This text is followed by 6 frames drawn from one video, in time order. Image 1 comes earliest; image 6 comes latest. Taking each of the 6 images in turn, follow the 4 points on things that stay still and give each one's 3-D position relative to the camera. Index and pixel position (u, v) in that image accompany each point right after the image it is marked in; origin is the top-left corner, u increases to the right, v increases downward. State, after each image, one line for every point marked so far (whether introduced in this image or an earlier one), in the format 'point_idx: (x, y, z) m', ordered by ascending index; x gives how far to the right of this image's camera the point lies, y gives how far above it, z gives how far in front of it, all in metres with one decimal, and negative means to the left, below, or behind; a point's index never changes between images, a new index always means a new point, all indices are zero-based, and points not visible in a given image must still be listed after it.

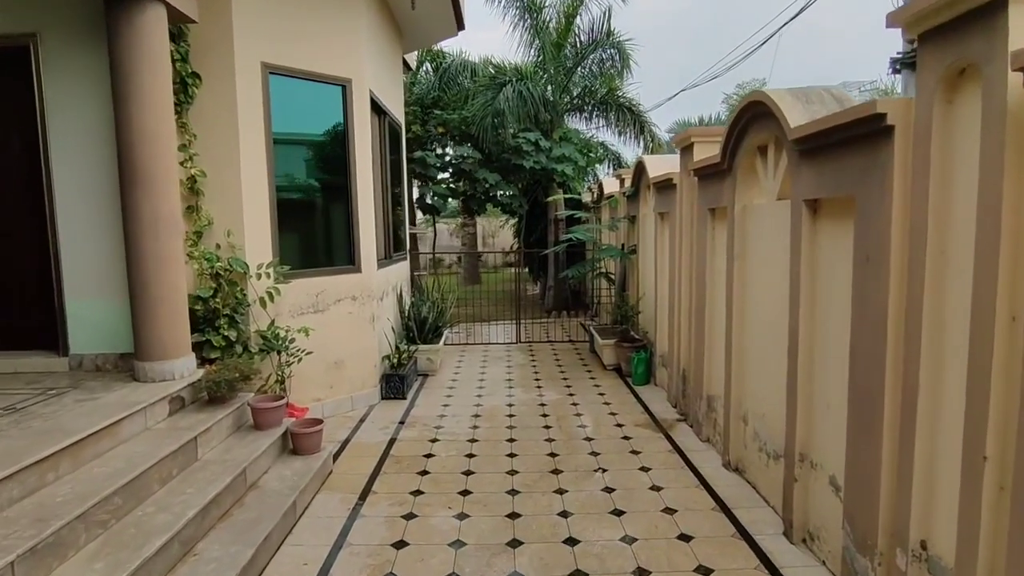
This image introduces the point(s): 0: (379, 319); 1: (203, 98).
0: (-1.2, -0.3, +5.2) m
1: (-2.1, +1.3, +4.1) m
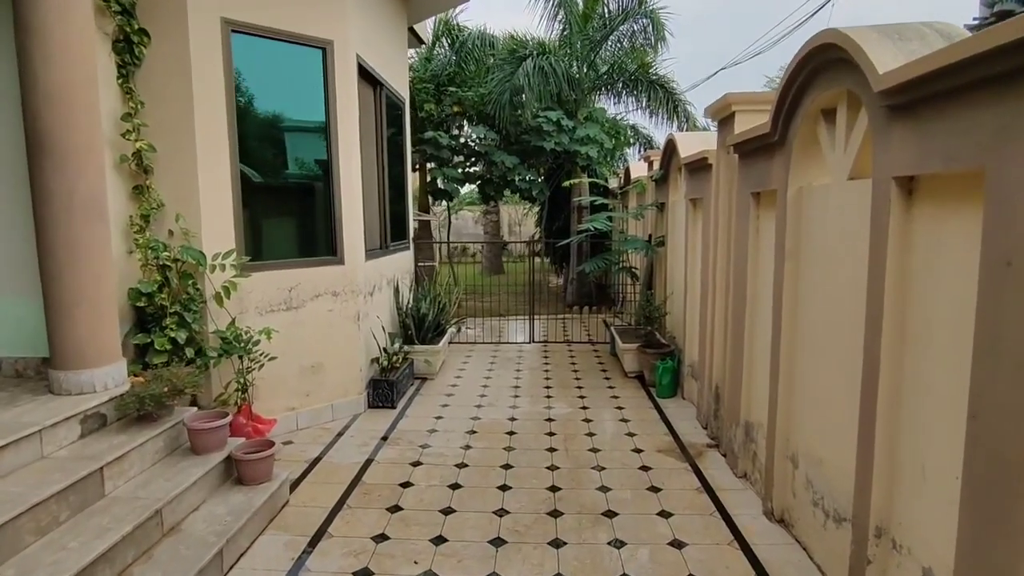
0: (-1.1, -0.2, +4.6) m
1: (-2.1, +1.3, +3.5) m
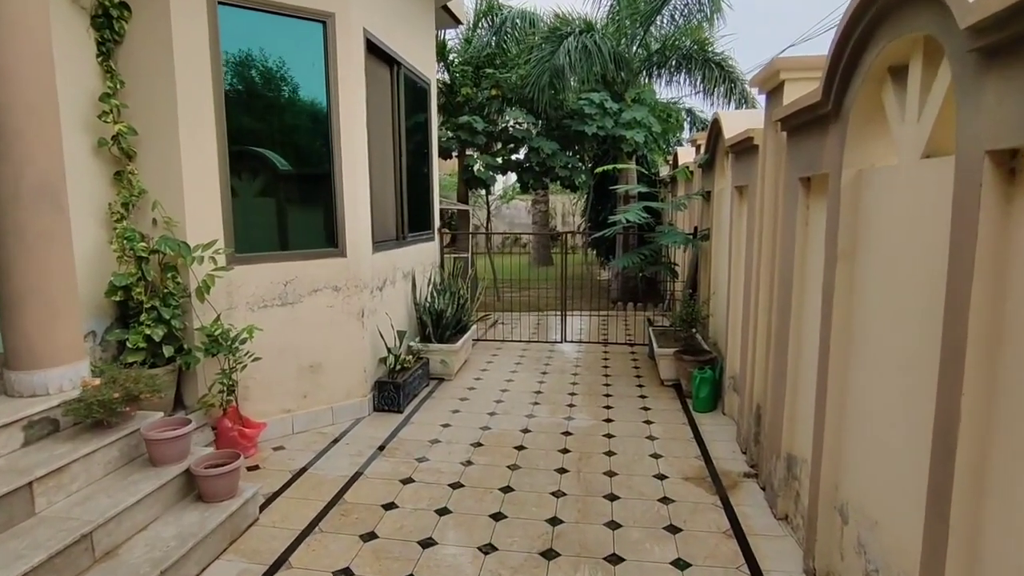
0: (-1.0, -0.2, +4.3) m
1: (-2.0, +1.4, +3.2) m
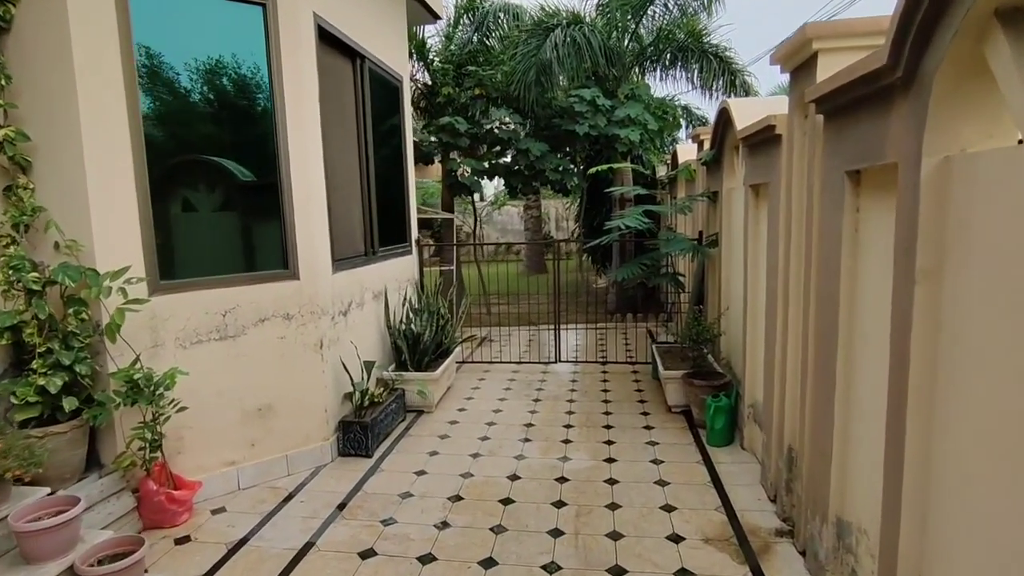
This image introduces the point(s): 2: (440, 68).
0: (-1.1, -0.3, +3.7) m
1: (-2.2, +1.2, +2.7) m
2: (-1.0, +2.9, +7.9) m
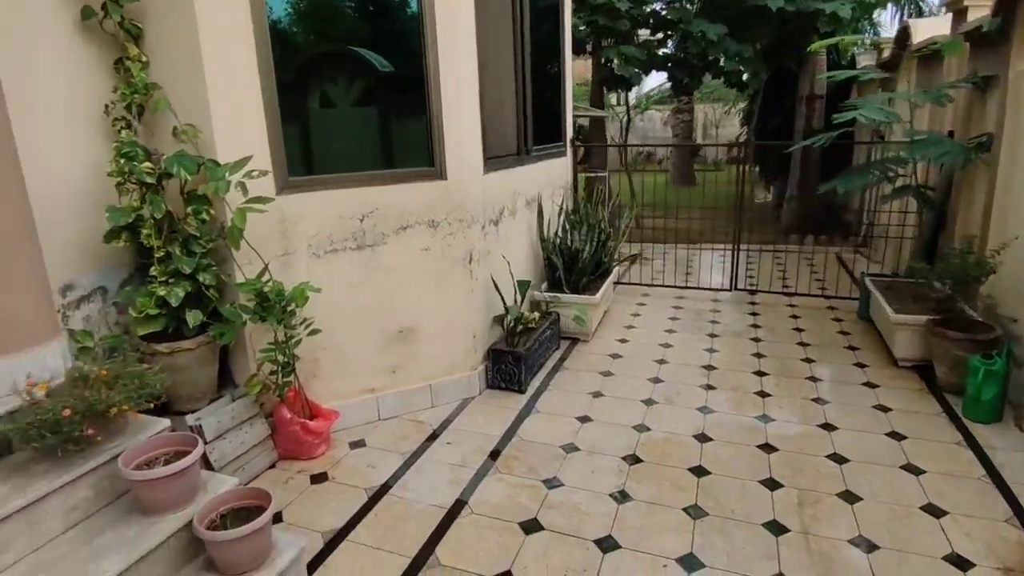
0: (-0.1, +0.2, +3.1) m
1: (-1.4, +1.6, +2.1) m
2: (+0.9, +3.9, +6.7) m
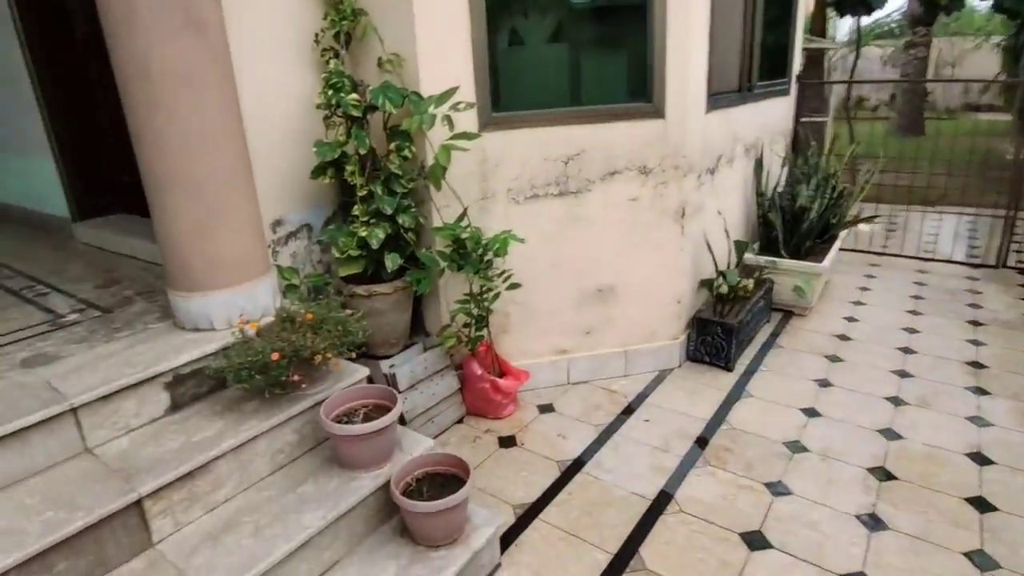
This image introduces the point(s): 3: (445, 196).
0: (+0.8, +0.3, +2.7) m
1: (-0.5, +1.8, +1.9) m
2: (+3.0, +4.2, +5.5) m
3: (-0.2, +0.3, +2.2) m
